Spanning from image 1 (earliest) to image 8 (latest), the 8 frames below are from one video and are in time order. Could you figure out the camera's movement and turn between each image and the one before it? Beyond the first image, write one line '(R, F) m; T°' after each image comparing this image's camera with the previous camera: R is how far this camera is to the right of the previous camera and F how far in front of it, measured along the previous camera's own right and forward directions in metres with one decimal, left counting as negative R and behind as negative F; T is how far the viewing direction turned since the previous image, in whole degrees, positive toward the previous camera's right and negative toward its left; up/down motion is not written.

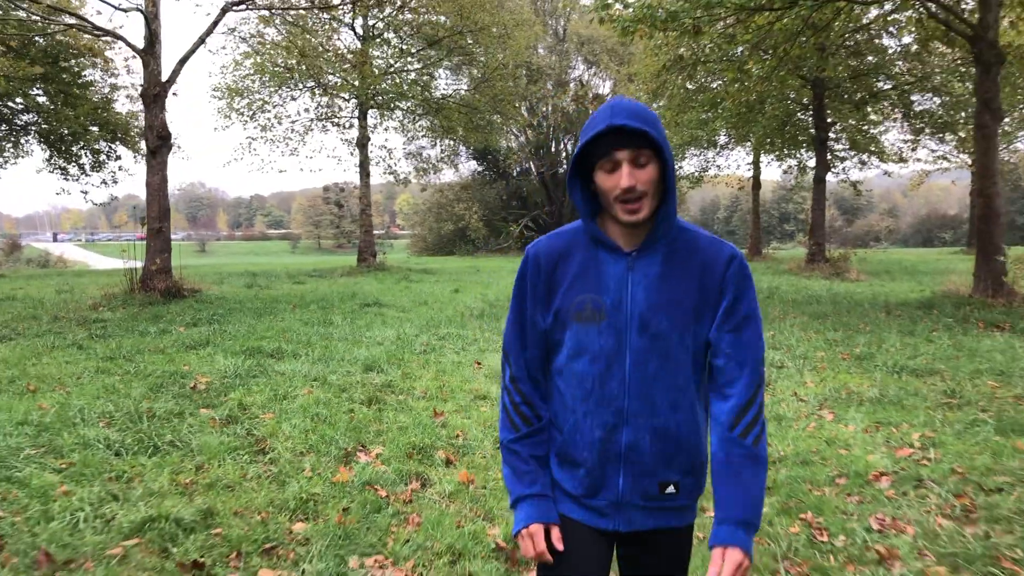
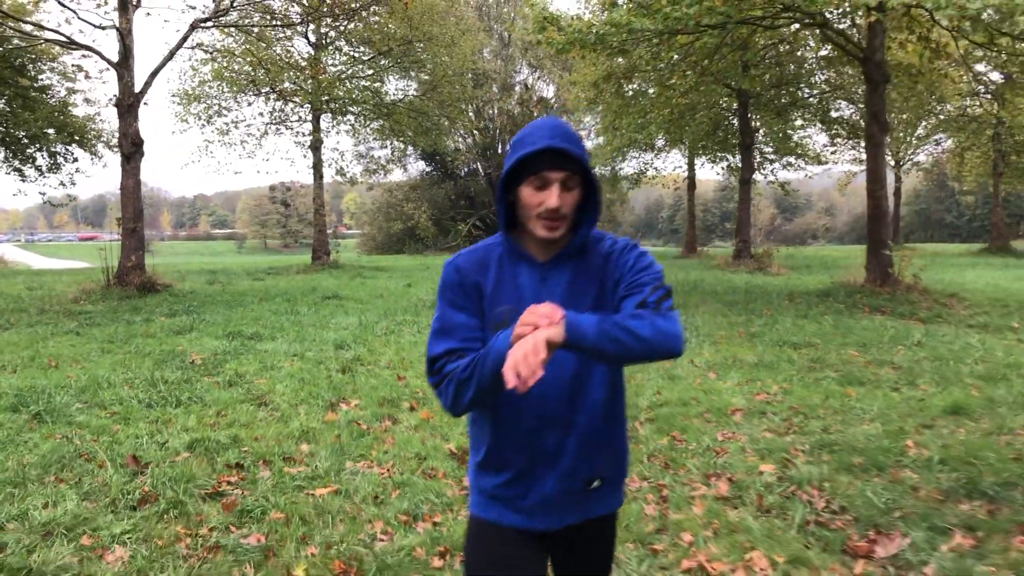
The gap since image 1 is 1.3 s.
(0.0, -1.3) m; +3°
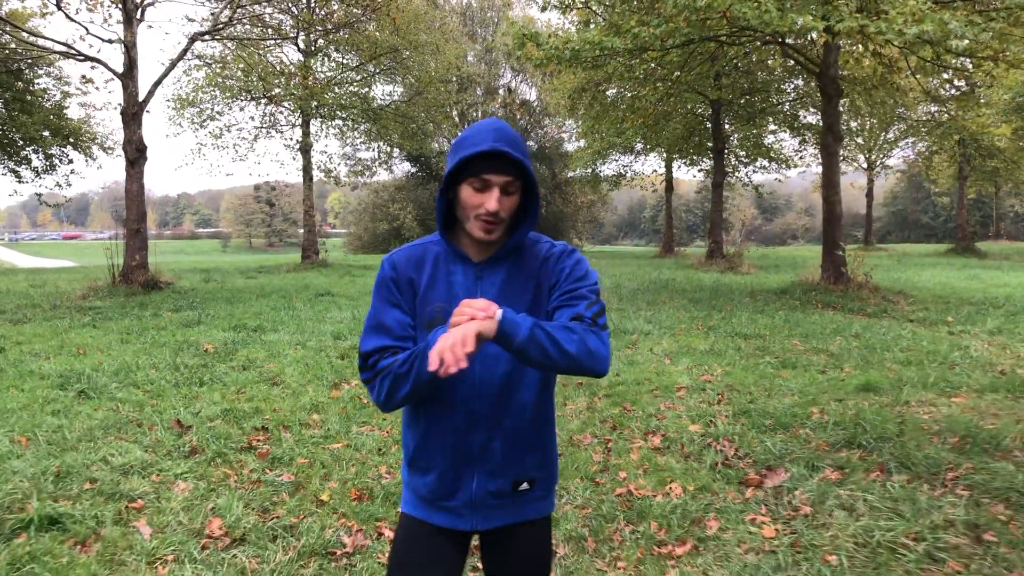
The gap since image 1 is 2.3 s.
(0.0, -0.9) m; +1°
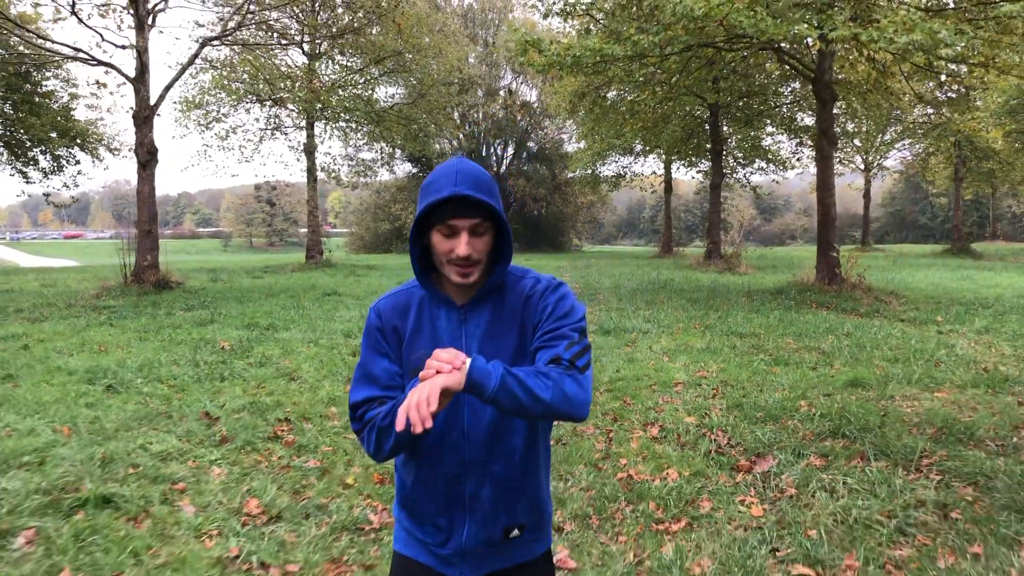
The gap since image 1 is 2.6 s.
(0.0, -0.3) m; 0°
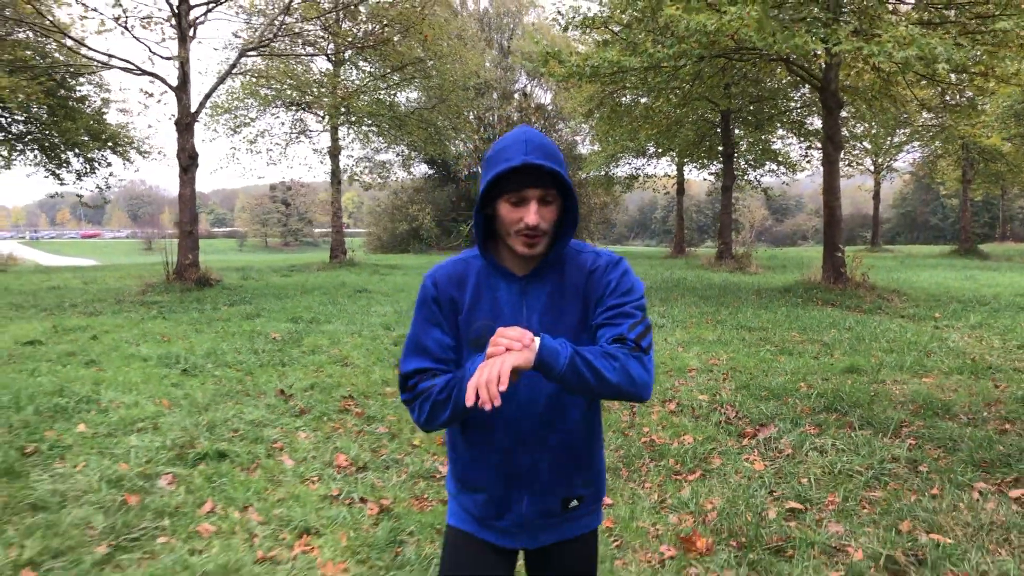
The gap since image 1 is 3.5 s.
(-0.2, -0.8) m; -1°
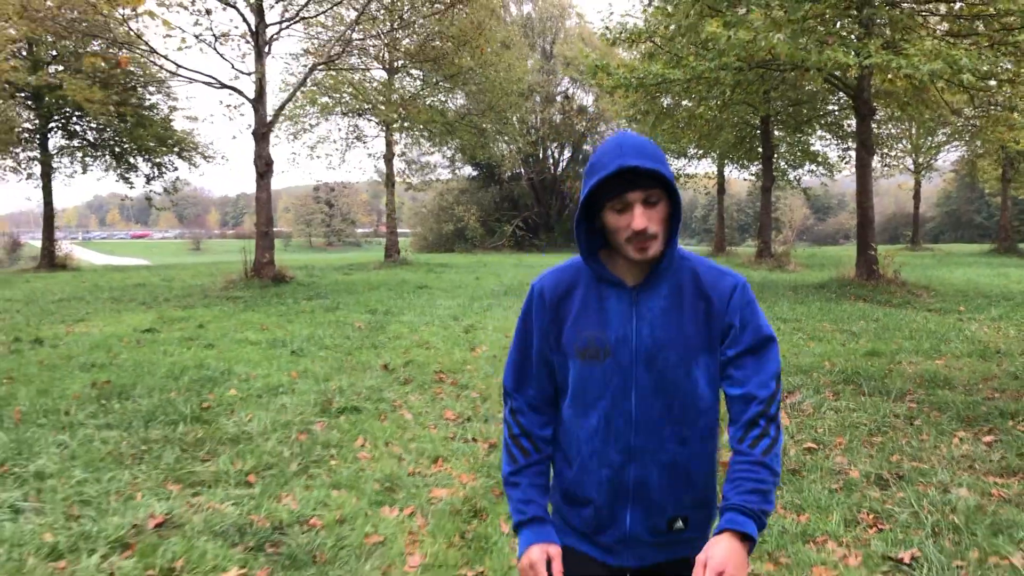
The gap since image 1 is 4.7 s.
(-0.2, -1.1) m; -2°
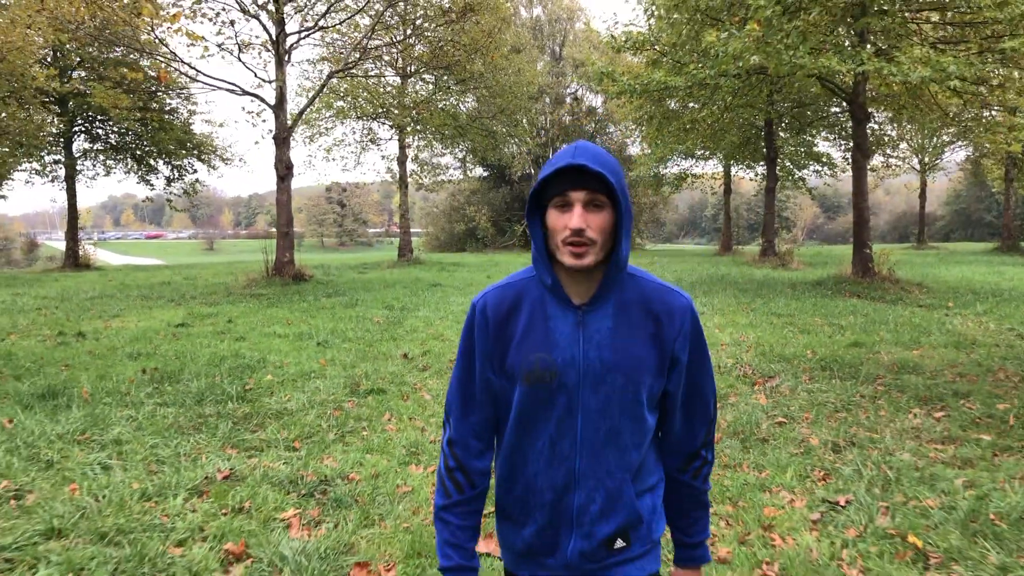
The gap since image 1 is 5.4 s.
(0.0, -0.7) m; -1°
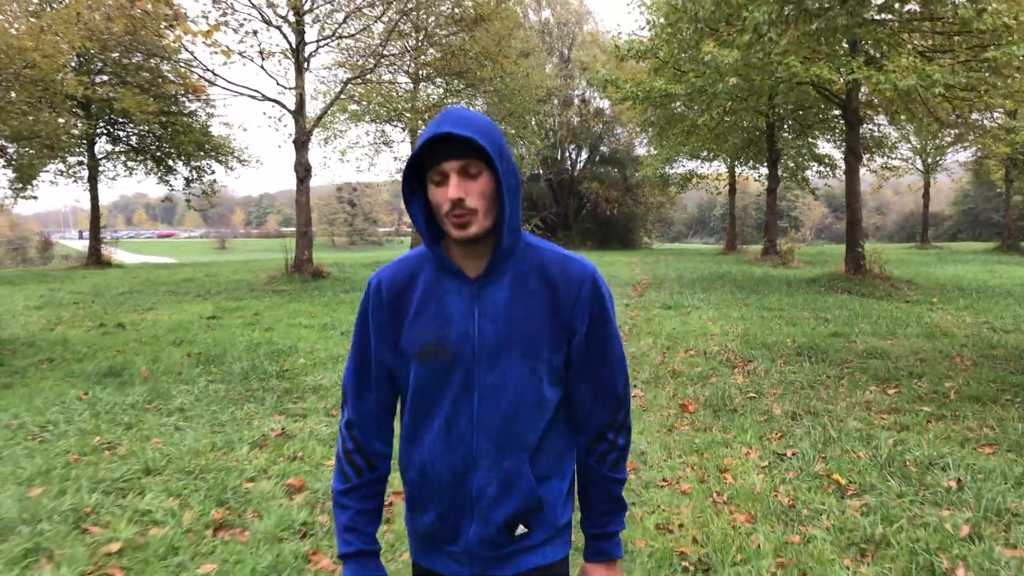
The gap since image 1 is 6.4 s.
(0.0, -0.8) m; -1°
